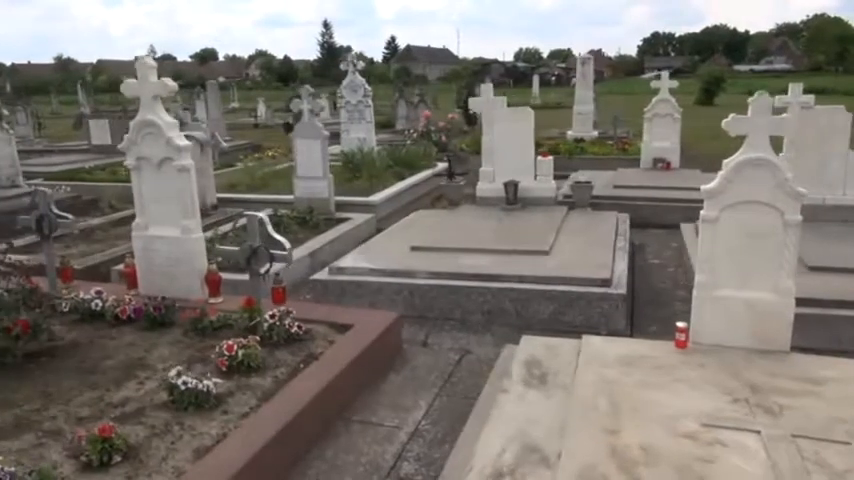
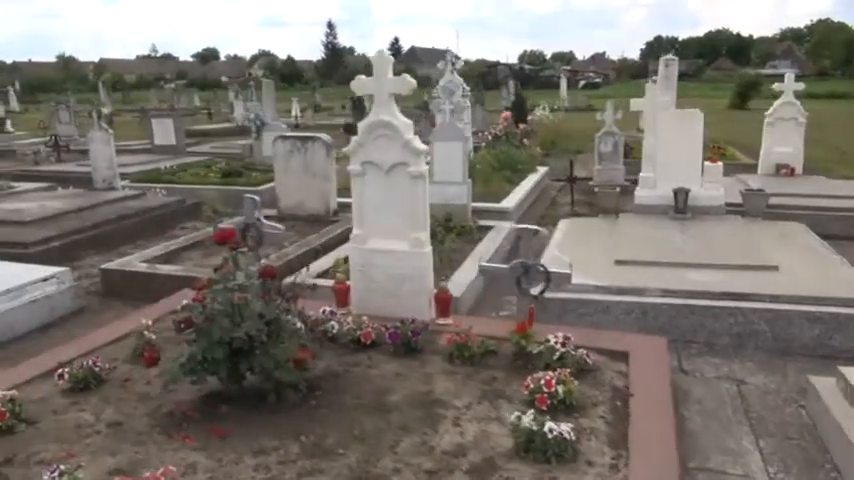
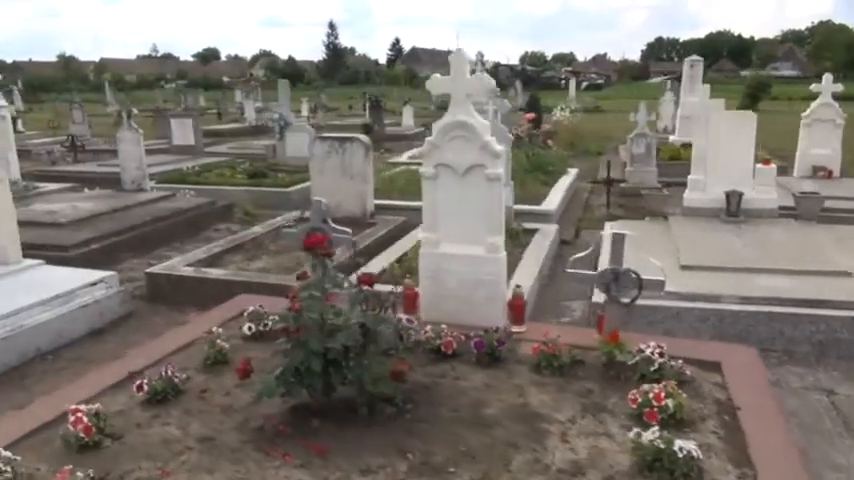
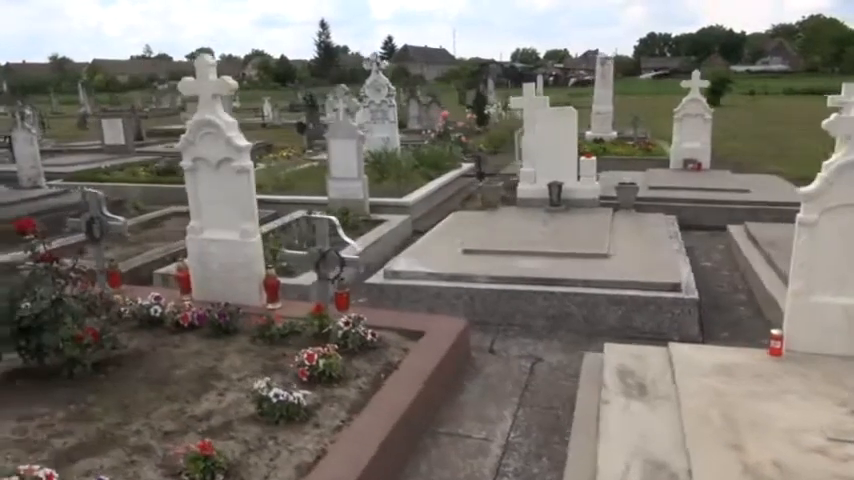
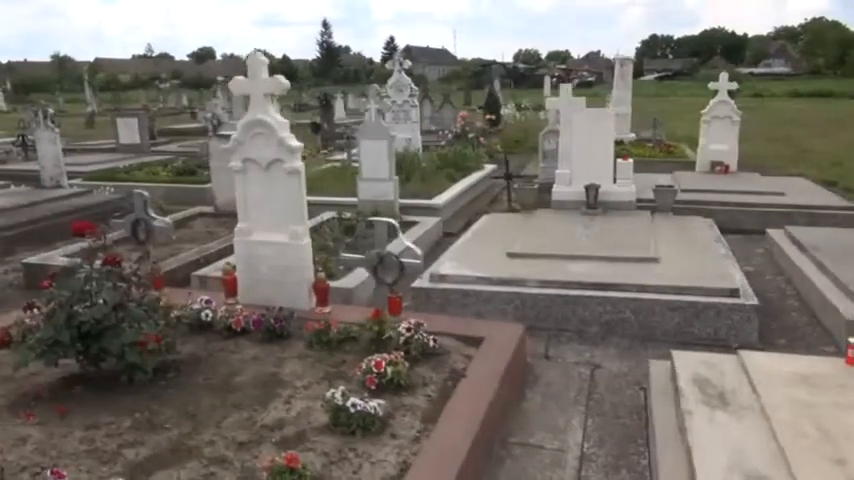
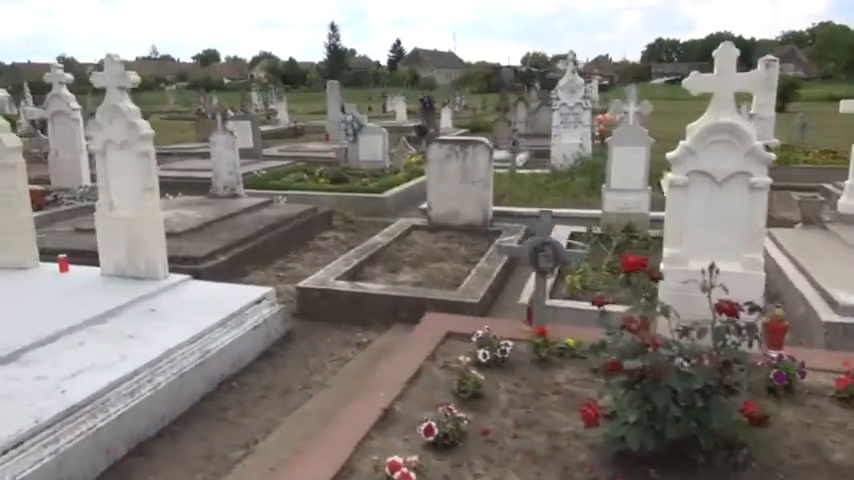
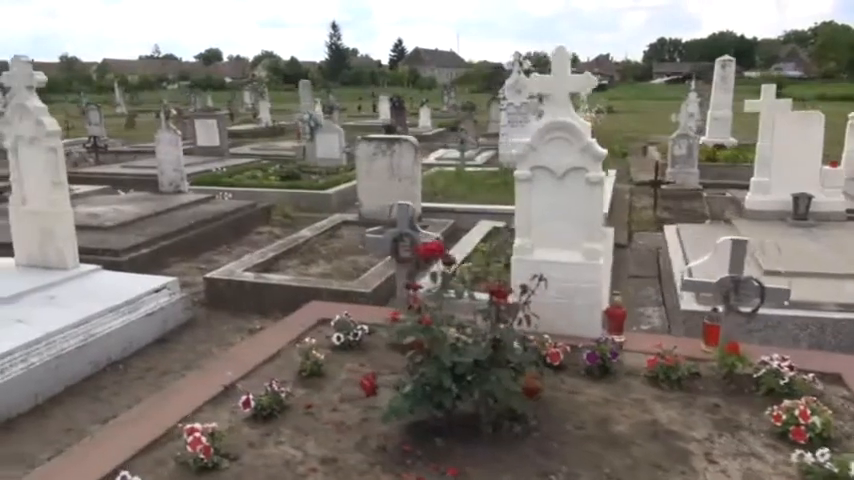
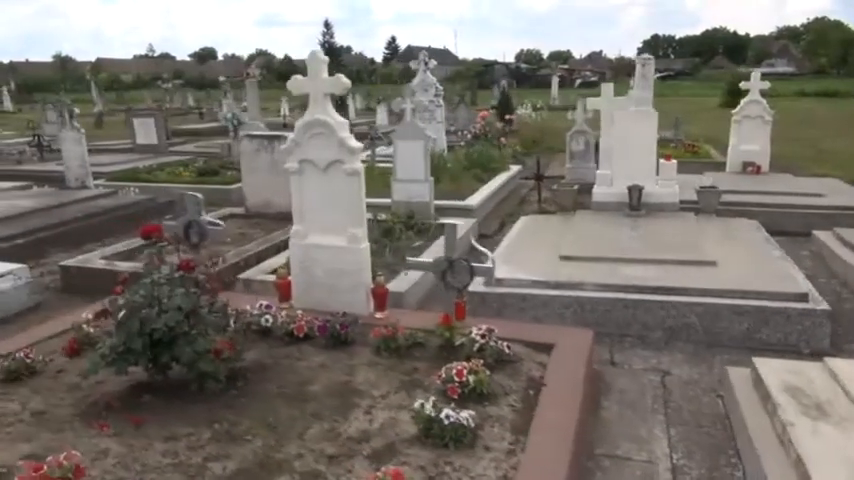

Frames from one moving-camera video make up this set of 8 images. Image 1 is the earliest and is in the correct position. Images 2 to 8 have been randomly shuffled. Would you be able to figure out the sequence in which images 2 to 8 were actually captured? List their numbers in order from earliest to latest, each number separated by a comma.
4, 5, 8, 2, 3, 7, 6
